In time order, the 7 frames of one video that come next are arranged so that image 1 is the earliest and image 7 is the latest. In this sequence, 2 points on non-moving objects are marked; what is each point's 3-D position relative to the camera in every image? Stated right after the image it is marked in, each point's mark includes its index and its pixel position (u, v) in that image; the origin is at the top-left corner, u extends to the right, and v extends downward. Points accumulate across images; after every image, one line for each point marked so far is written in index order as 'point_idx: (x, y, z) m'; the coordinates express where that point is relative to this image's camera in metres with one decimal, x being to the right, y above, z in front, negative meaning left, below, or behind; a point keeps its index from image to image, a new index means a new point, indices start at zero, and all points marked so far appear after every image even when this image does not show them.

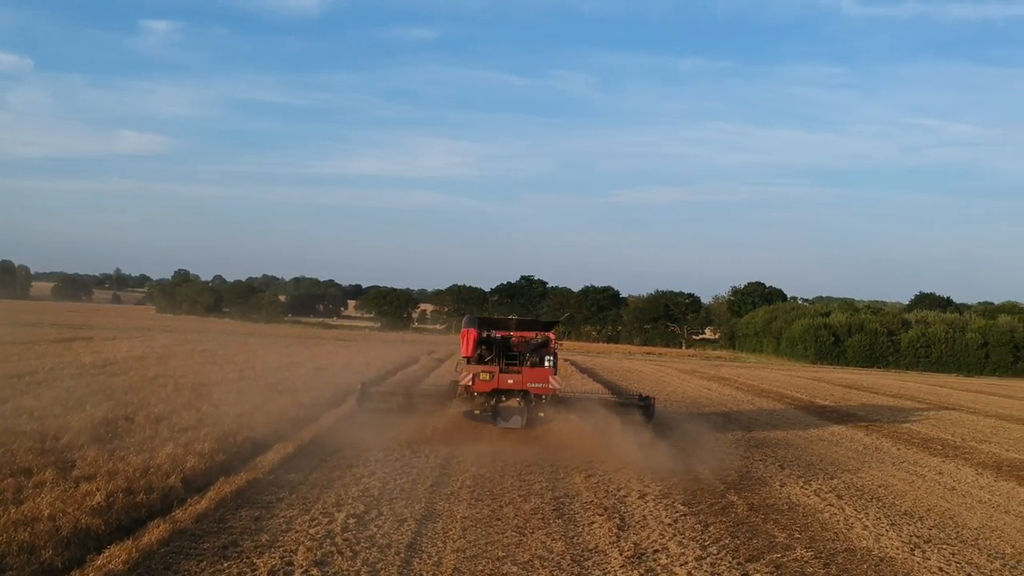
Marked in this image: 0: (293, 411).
0: (-4.3, -2.5, +18.3) m
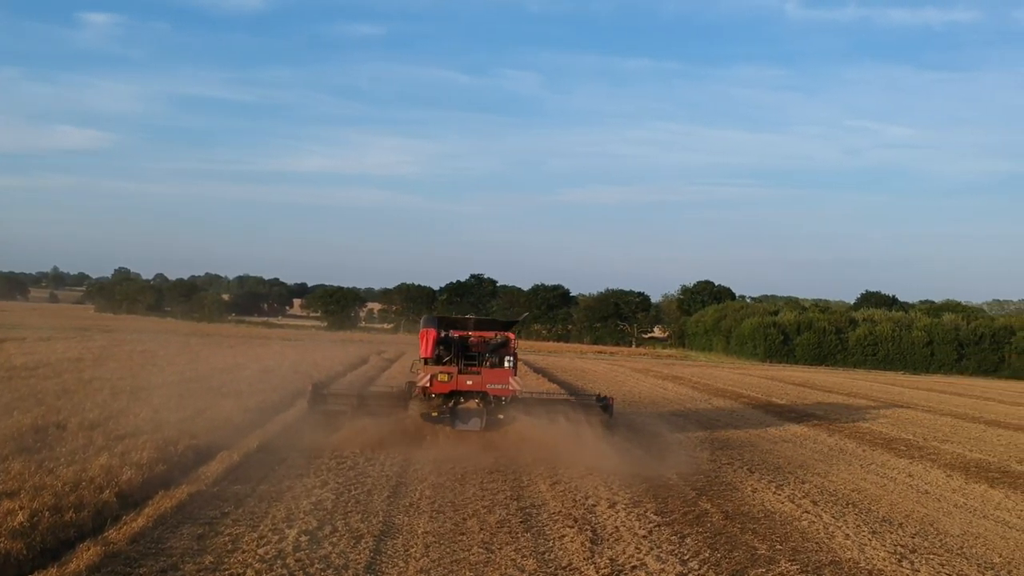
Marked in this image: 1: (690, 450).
0: (-5.2, -2.5, +17.4) m
1: (+3.4, -3.0, +17.1) m
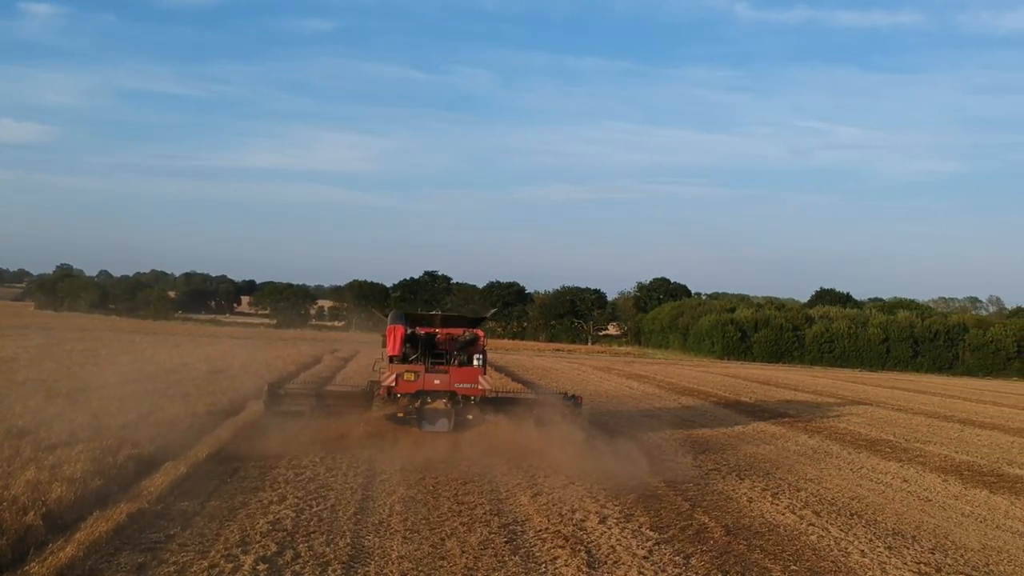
0: (-5.7, -2.4, +16.1) m
1: (+2.9, -3.0, +16.2) m
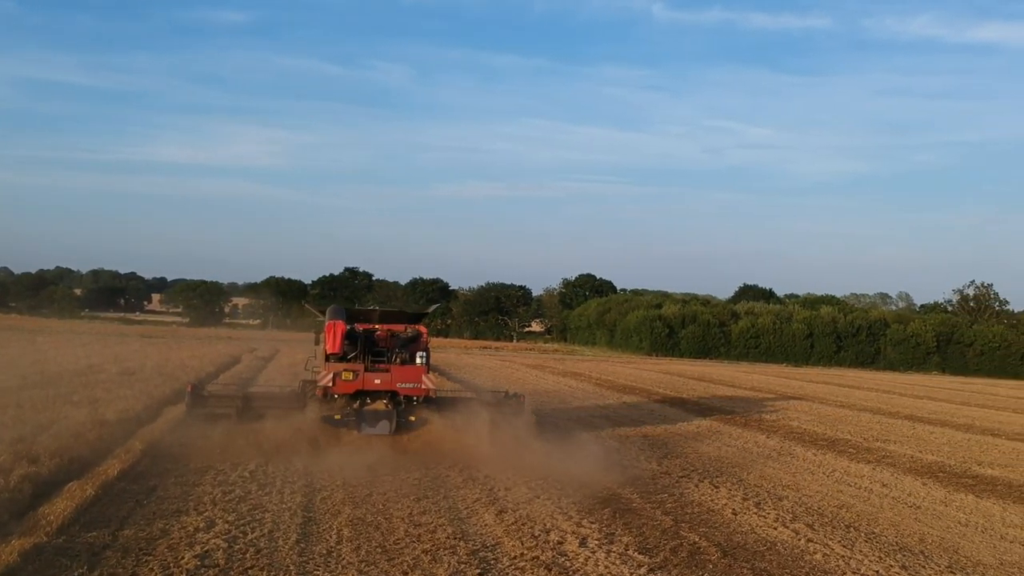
0: (-6.6, -2.3, +14.3) m
1: (+2.0, -2.8, +15.2) m
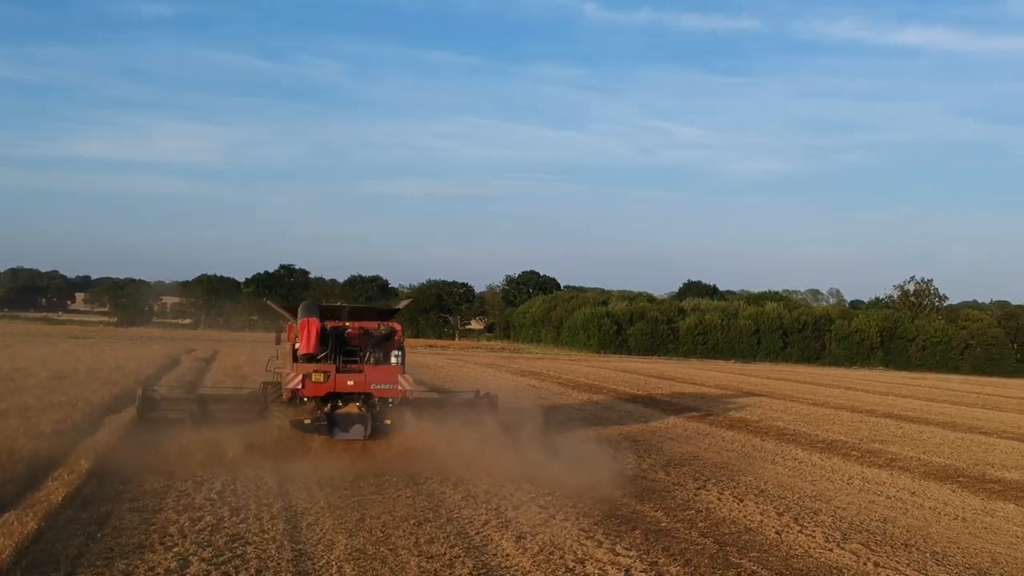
0: (-6.6, -2.2, +12.5) m
1: (+1.8, -2.7, +14.0) m
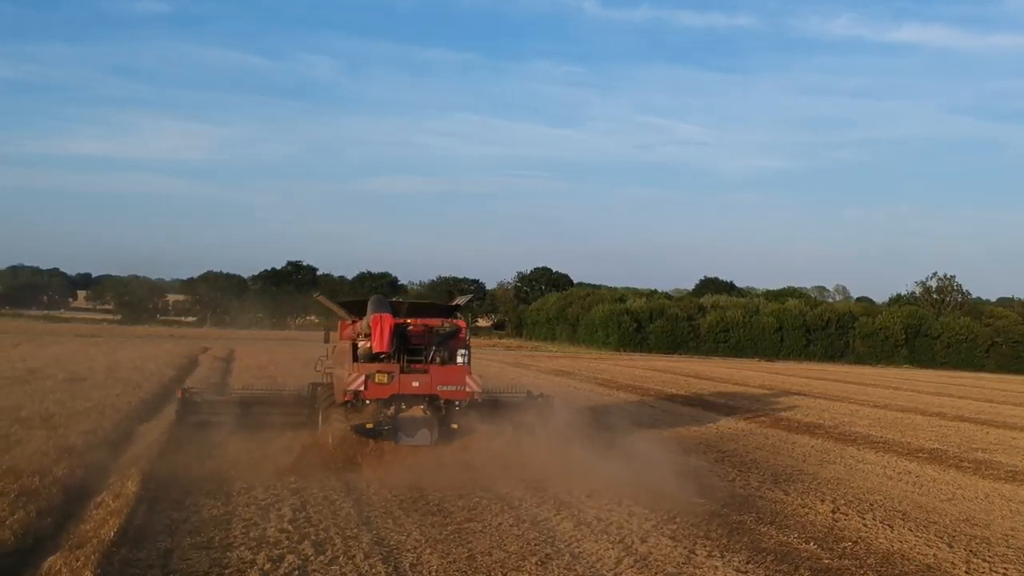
0: (-5.4, -2.1, +11.0) m
1: (+3.1, -2.7, +12.5) m
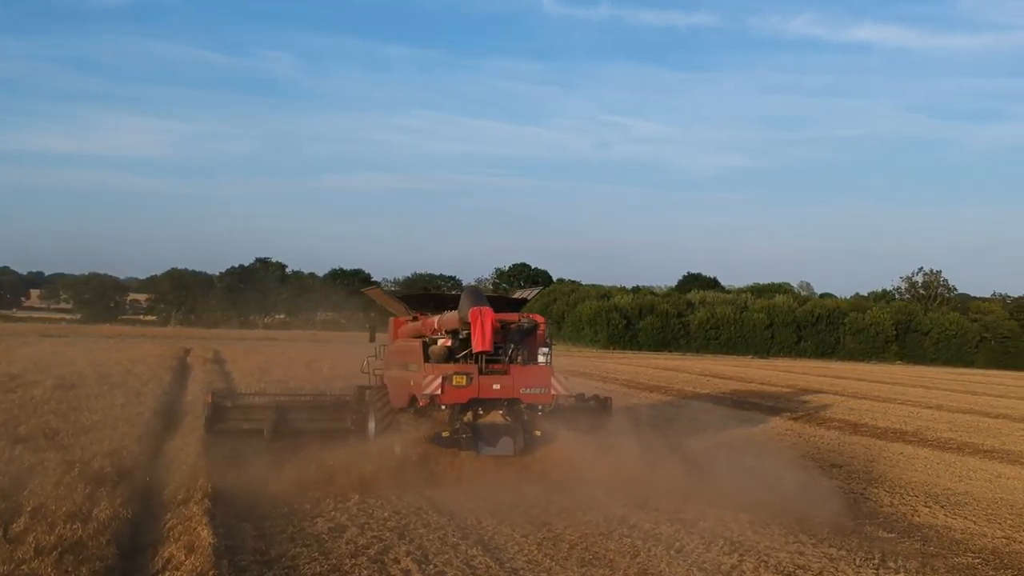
0: (-4.0, -2.0, +8.8) m
1: (+4.4, -2.5, +10.6) m
